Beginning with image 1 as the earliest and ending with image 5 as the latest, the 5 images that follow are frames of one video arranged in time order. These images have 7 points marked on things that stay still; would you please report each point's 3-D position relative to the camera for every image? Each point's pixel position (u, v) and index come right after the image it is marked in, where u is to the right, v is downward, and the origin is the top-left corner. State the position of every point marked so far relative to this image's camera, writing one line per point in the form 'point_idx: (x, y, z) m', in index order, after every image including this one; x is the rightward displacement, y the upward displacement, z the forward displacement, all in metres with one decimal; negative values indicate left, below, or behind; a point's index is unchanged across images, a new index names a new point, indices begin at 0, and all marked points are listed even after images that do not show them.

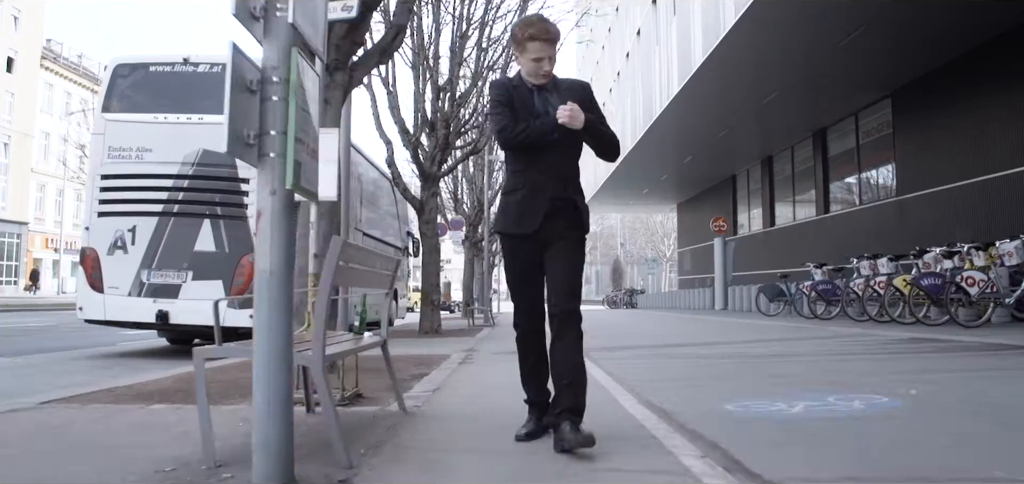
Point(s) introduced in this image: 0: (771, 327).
0: (+4.0, -1.3, +12.6) m
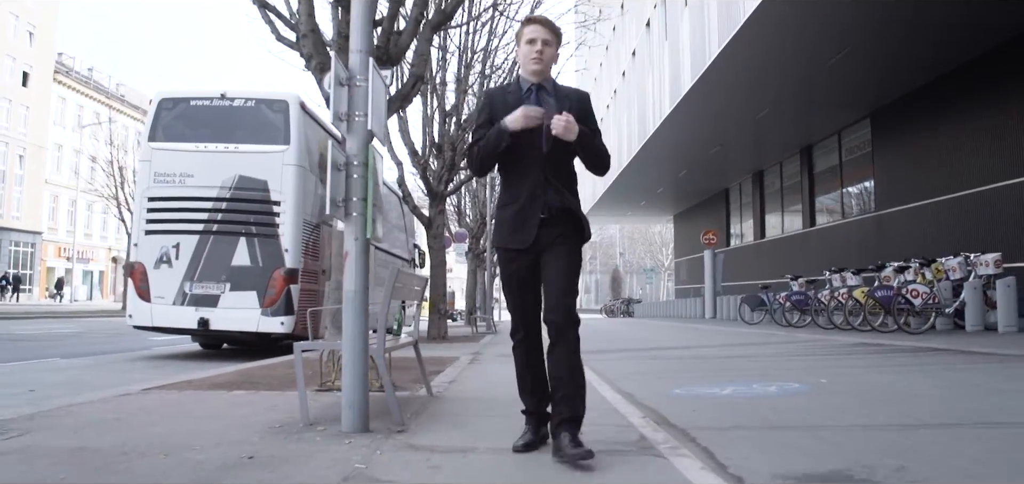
0: (+4.1, -1.6, +13.8) m
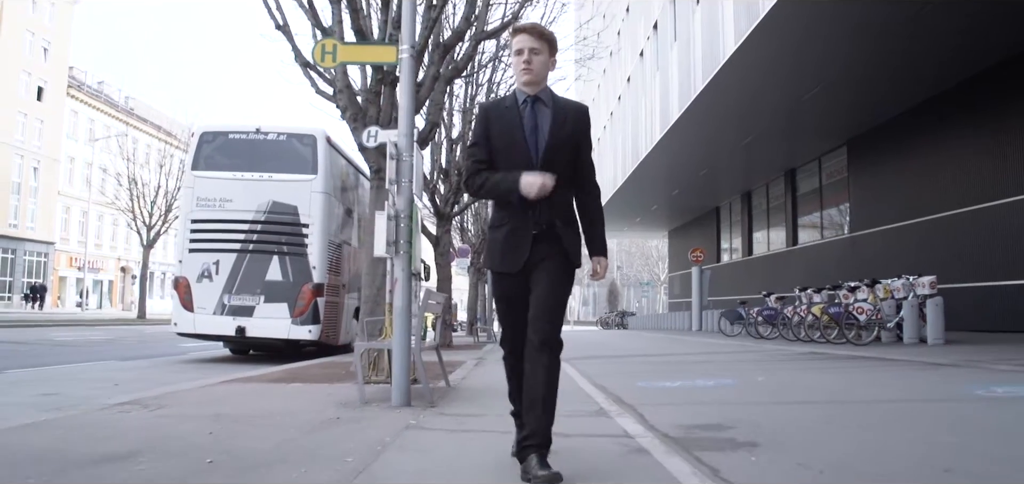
0: (+4.0, -2.0, +15.4) m
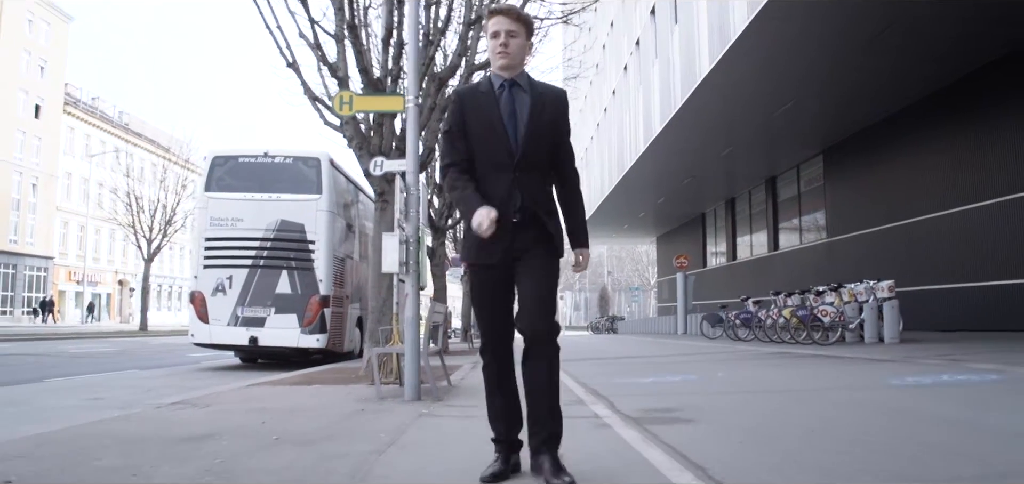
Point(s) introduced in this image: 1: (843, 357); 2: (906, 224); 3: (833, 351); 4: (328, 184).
0: (+3.9, -2.1, +16.4) m
1: (+4.4, -1.5, +10.7) m
2: (+9.7, +0.4, +20.0) m
3: (+4.8, -1.6, +12.1) m
4: (-3.3, +1.1, +14.4) m
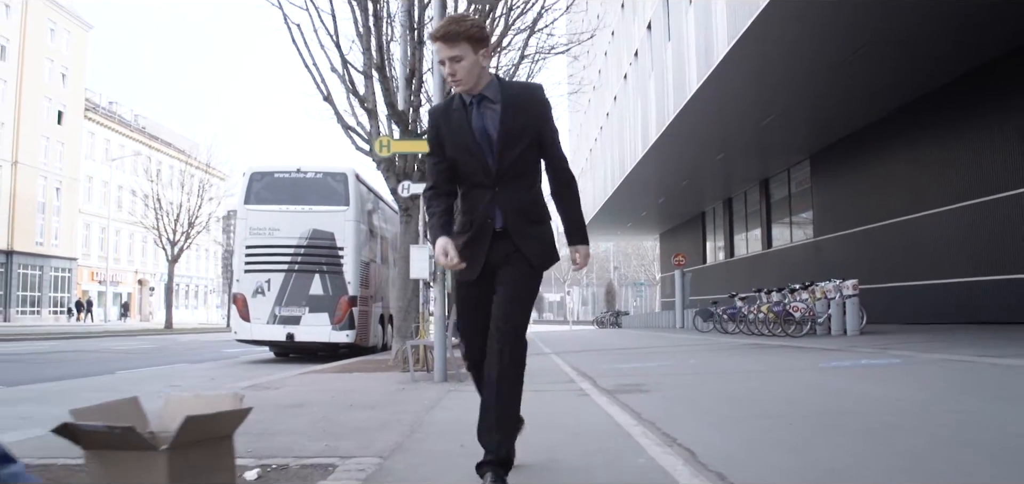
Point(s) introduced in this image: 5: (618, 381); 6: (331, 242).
0: (+4.1, -2.2, +18.1) m
1: (+4.5, -1.6, +12.4) m
2: (+9.9, +0.4, +21.6) m
3: (+5.0, -1.7, +13.7) m
4: (-3.2, +0.9, +16.1) m
5: (+1.0, -1.3, +7.3) m
6: (-3.6, 0.0, +15.8) m
